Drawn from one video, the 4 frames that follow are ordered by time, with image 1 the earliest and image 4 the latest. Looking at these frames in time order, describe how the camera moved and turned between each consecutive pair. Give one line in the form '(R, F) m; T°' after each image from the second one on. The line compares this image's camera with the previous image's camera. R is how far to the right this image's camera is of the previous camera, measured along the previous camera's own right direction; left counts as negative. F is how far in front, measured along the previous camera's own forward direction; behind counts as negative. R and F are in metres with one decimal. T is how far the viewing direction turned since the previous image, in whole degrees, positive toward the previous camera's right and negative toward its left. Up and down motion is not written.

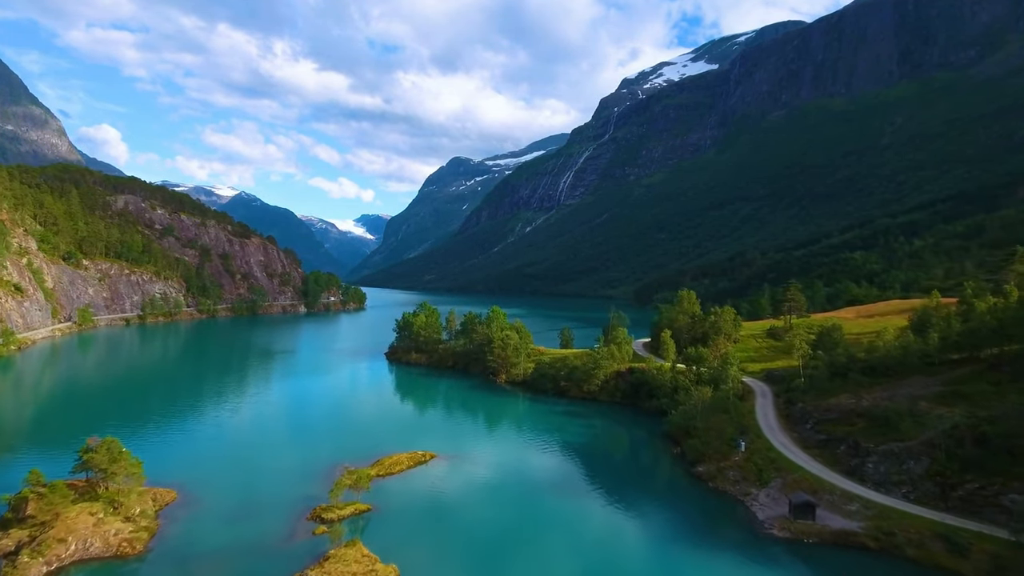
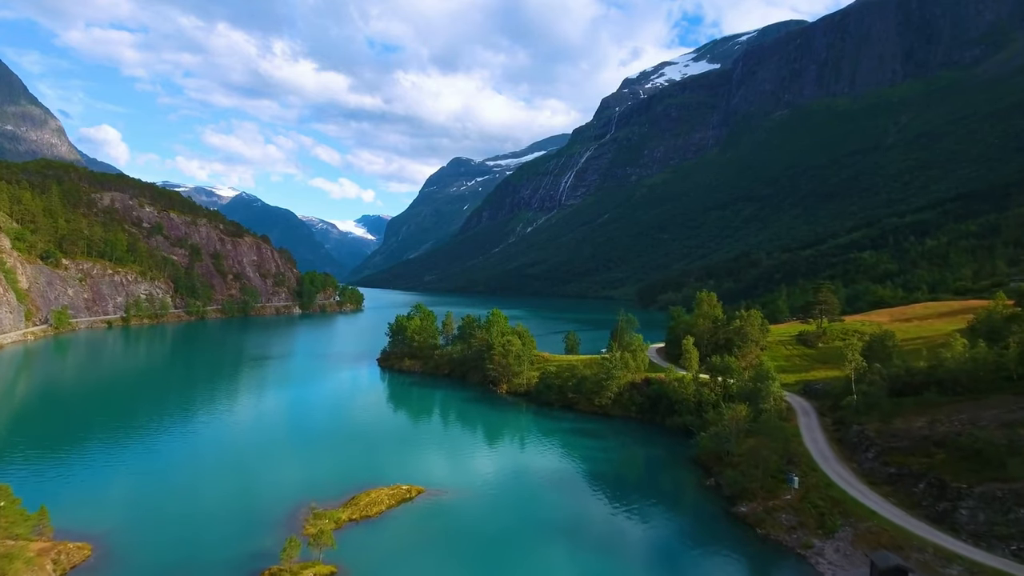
(-0.1, +5.9) m; 0°
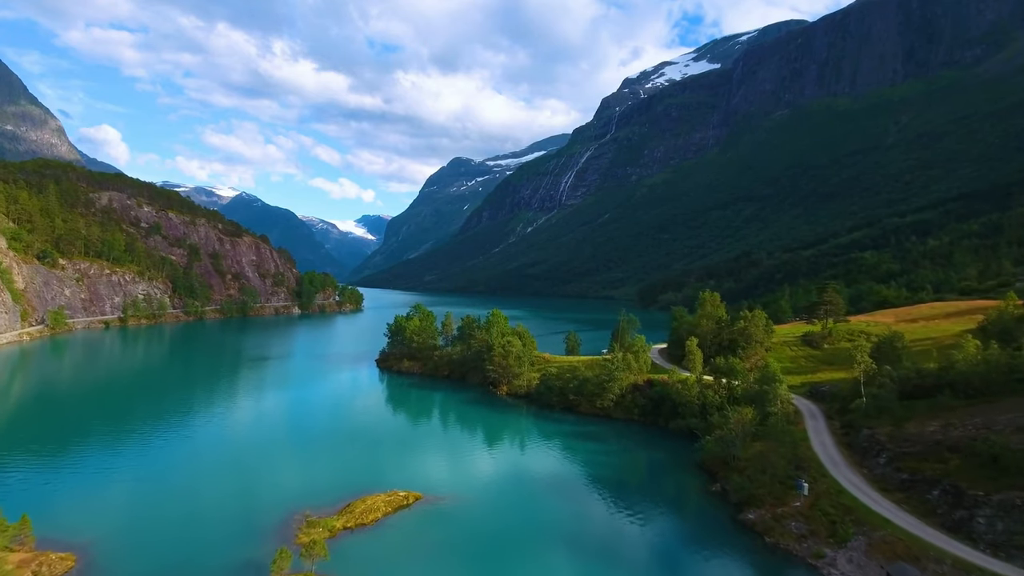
(0.0, +0.9) m; 0°
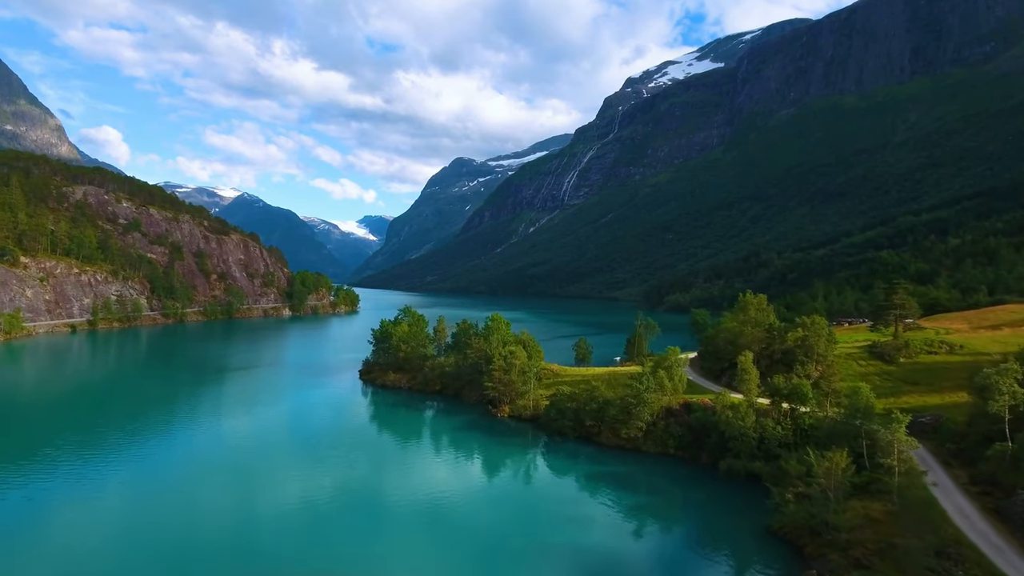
(-0.1, +9.6) m; 0°
